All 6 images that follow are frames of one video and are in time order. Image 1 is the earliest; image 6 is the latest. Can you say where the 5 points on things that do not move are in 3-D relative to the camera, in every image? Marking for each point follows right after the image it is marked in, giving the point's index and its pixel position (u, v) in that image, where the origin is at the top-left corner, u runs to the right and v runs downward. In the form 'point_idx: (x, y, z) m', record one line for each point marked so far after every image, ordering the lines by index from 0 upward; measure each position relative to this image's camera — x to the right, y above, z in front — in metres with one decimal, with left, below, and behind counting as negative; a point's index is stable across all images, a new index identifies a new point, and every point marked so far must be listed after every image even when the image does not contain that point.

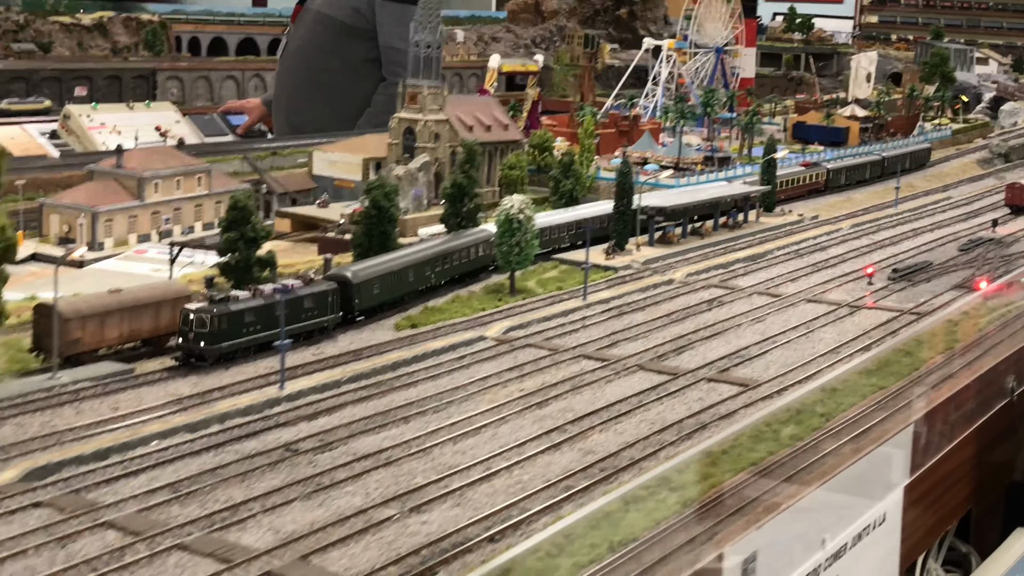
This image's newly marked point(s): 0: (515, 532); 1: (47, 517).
0: (0.0, -3.4, +18.9) m
1: (-6.4, -3.1, +18.5) m
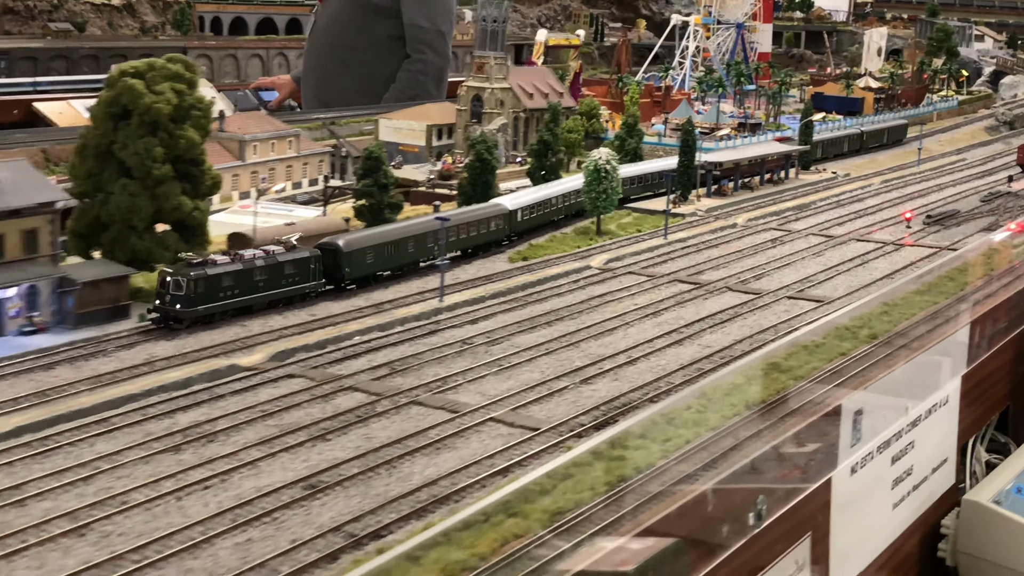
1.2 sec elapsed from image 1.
0: (+2.7, -1.9, +24.0) m
1: (-3.6, -1.7, +23.6) m
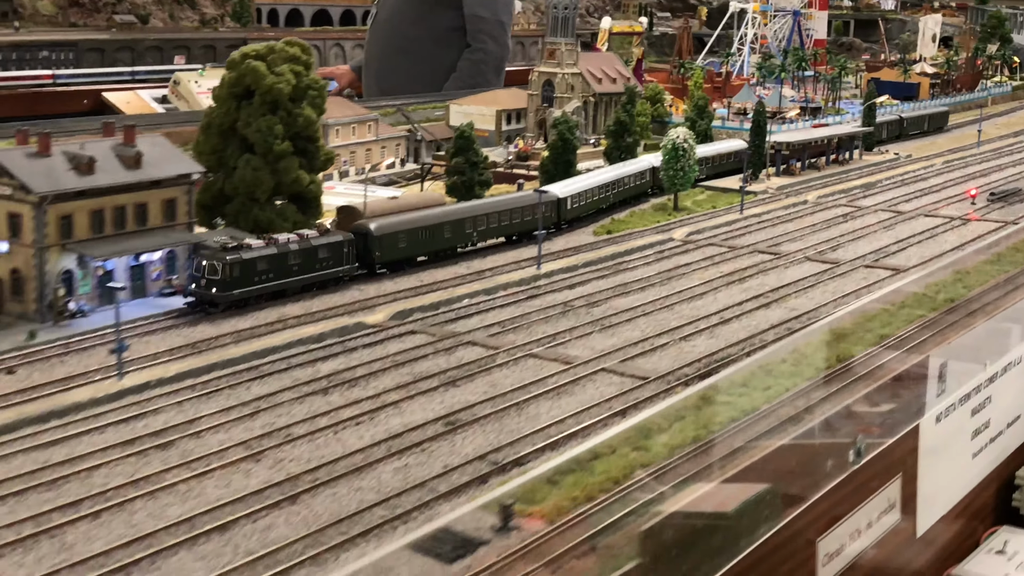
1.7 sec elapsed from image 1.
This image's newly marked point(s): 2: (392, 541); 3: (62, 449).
0: (+4.7, -1.2, +25.8) m
1: (-1.7, -1.0, +25.6) m
2: (-1.4, -3.0, +16.5) m
3: (-6.3, -2.2, +19.3) m
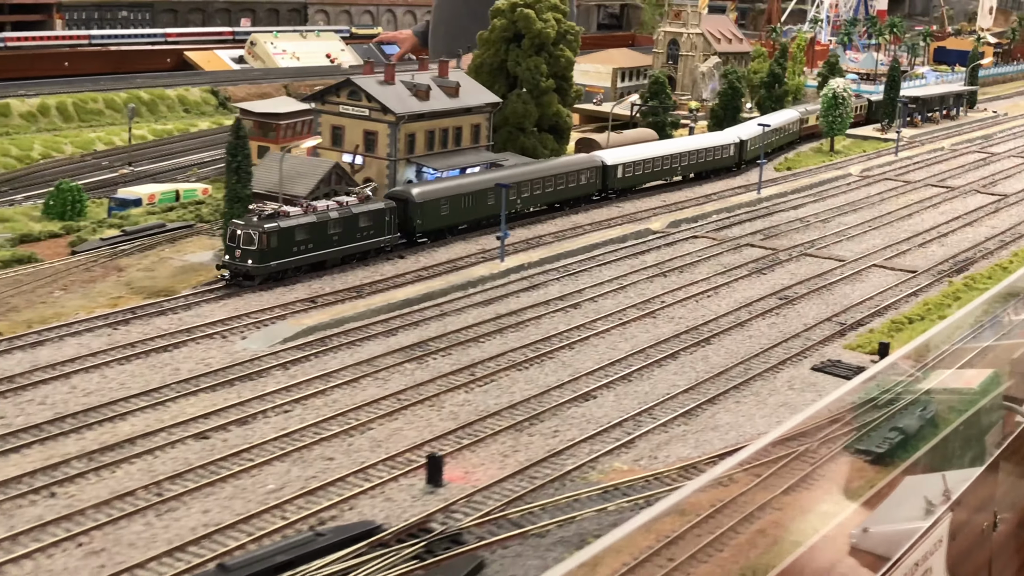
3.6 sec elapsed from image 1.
0: (+10.7, +0.7, +30.8) m
1: (+4.3, +1.0, +30.5) m
2: (+4.6, -1.2, +21.5) m
3: (-0.2, -0.3, +24.2) m
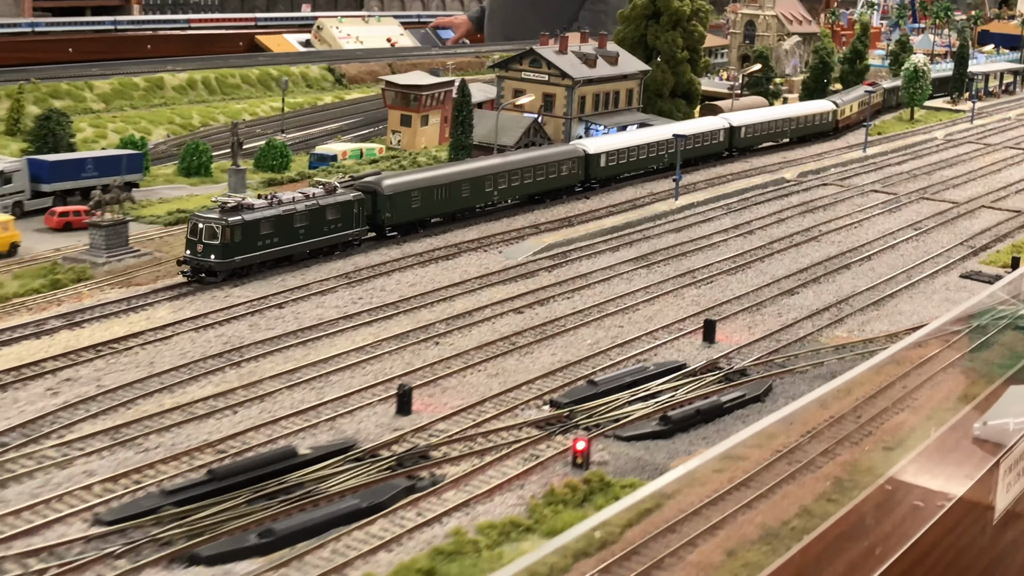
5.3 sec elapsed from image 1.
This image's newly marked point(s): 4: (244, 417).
0: (+14.7, +2.3, +35.9) m
1: (+8.3, +2.5, +35.6) m
2: (+8.5, +0.2, +26.6) m
3: (+3.7, +1.2, +29.4) m
4: (-3.2, -1.6, +16.8) m
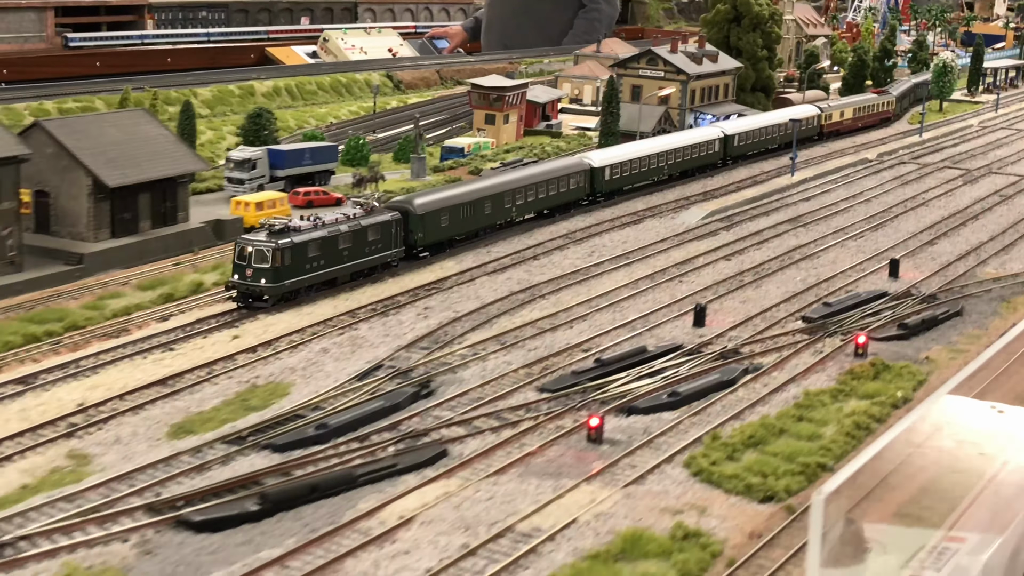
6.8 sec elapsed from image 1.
0: (+18.3, +3.4, +41.3) m
1: (+11.9, +3.6, +40.8) m
2: (+12.4, +1.3, +31.8) m
3: (+7.5, +2.1, +34.4) m
4: (+1.1, -0.6, +21.6) m
